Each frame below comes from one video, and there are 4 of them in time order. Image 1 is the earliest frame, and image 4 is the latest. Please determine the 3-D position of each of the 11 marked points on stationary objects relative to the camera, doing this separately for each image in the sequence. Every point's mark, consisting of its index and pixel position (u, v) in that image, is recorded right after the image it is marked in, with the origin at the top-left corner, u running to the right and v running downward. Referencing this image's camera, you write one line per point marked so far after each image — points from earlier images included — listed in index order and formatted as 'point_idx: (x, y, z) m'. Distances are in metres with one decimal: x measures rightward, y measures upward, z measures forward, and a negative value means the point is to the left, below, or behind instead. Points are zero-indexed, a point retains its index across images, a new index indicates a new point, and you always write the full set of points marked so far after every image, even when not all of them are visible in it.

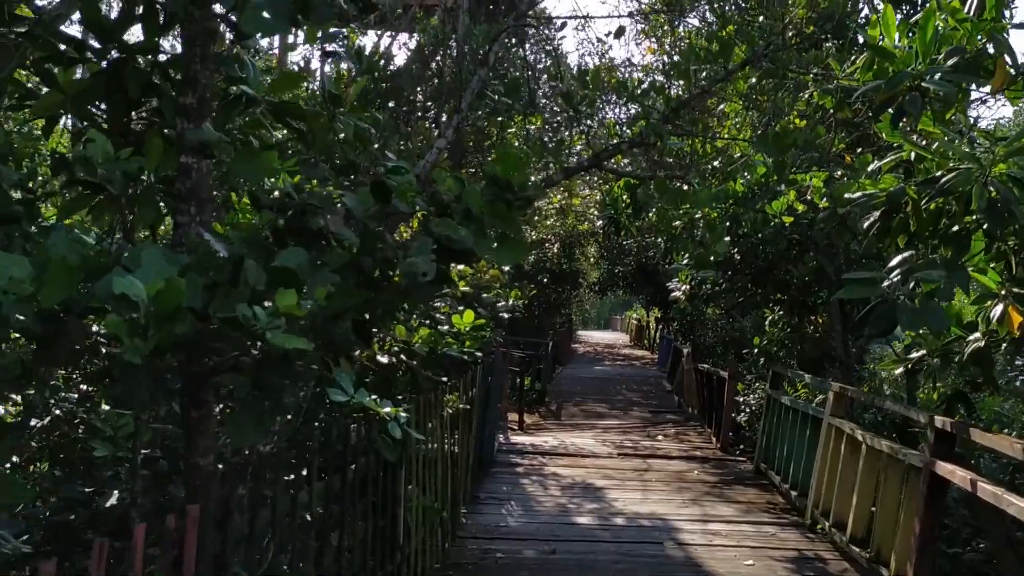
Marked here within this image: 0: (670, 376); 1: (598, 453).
0: (+3.2, -1.8, +18.5) m
1: (+0.8, -1.6, +8.9) m
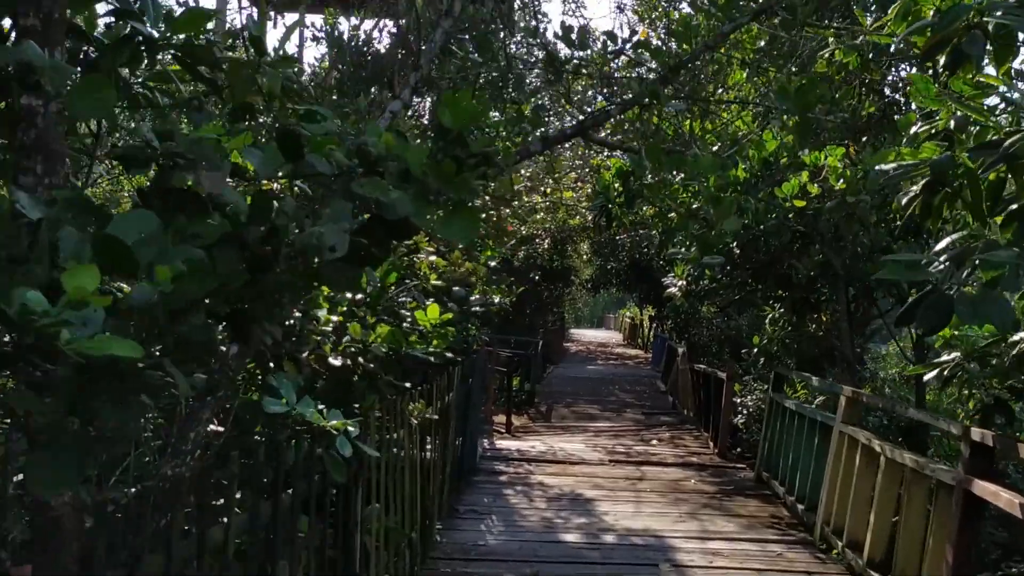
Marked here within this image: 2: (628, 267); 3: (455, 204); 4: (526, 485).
0: (+3.0, -1.7, +18.0) m
1: (+0.7, -1.6, +8.3) m
2: (+2.5, +0.4, +19.5) m
3: (-0.1, +0.2, +1.7) m
4: (+0.1, -1.5, +7.0) m
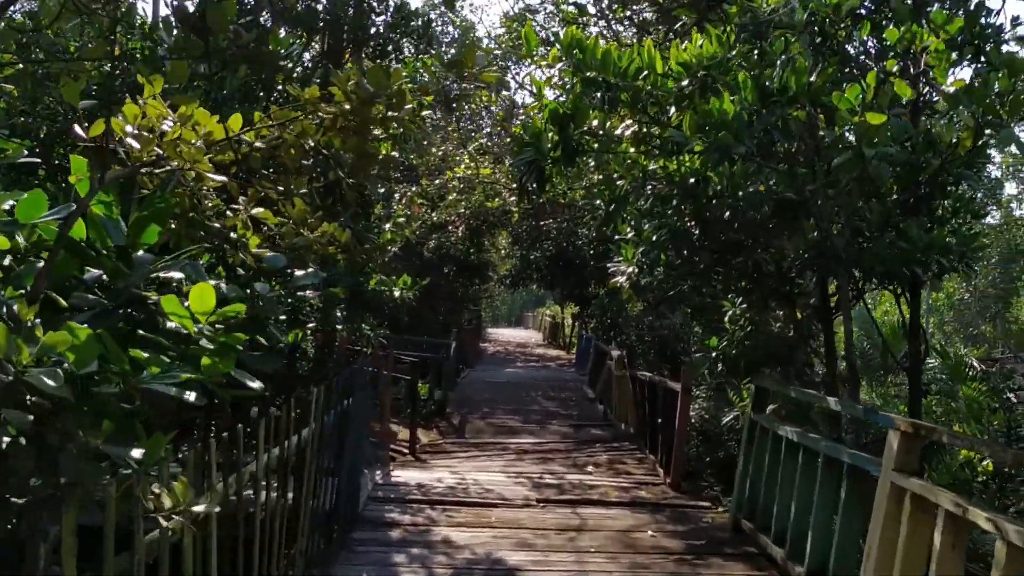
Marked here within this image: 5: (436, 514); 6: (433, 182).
0: (+1.4, -1.7, +16.3) m
1: (0.0, -1.5, +6.4) m
2: (+0.8, +0.5, +17.7) m
3: (-0.2, +0.2, -0.2) m
4: (-0.5, -1.4, +5.0) m
5: (-0.5, -1.4, +5.8) m
6: (-1.1, +1.4, +12.4) m
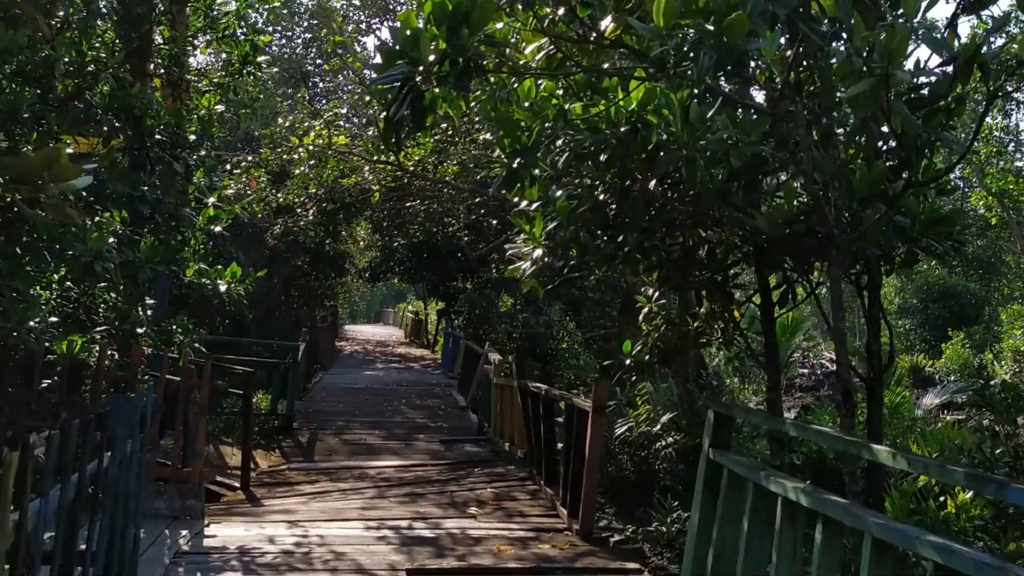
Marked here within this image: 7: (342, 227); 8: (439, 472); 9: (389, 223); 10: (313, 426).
0: (-0.8, -1.5, +14.6) m
1: (-0.7, -1.4, +4.6) m
2: (-1.7, +0.6, +15.9) m
3: (+0.1, +0.3, -1.9) m
4: (-1.0, -1.4, +3.2) m
5: (-1.1, -1.4, +4.0) m
6: (-2.7, +1.5, +10.4) m
7: (-2.8, +1.0, +14.8) m
8: (-0.7, -1.6, +8.0) m
9: (-1.9, +1.0, +13.8) m
10: (-2.4, -1.7, +11.0) m
